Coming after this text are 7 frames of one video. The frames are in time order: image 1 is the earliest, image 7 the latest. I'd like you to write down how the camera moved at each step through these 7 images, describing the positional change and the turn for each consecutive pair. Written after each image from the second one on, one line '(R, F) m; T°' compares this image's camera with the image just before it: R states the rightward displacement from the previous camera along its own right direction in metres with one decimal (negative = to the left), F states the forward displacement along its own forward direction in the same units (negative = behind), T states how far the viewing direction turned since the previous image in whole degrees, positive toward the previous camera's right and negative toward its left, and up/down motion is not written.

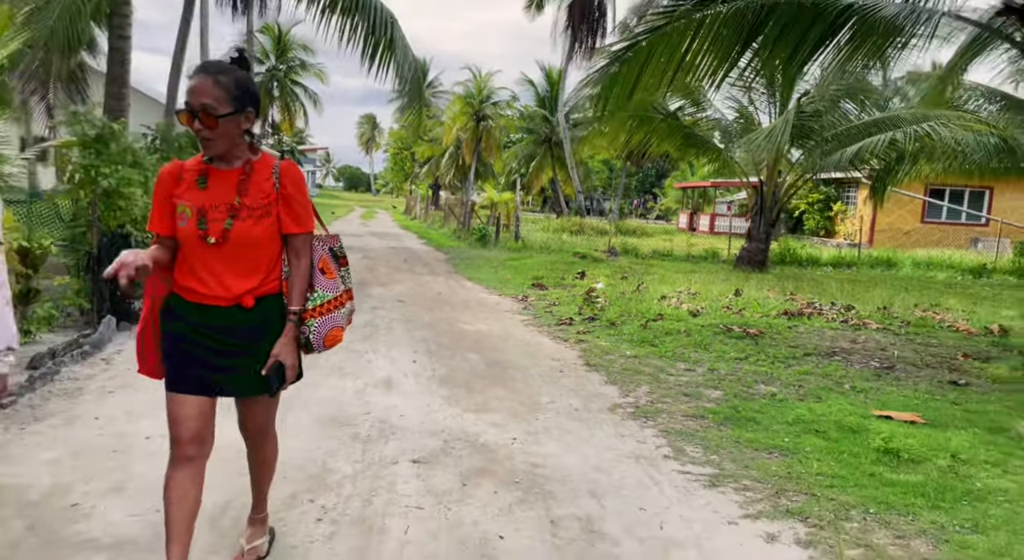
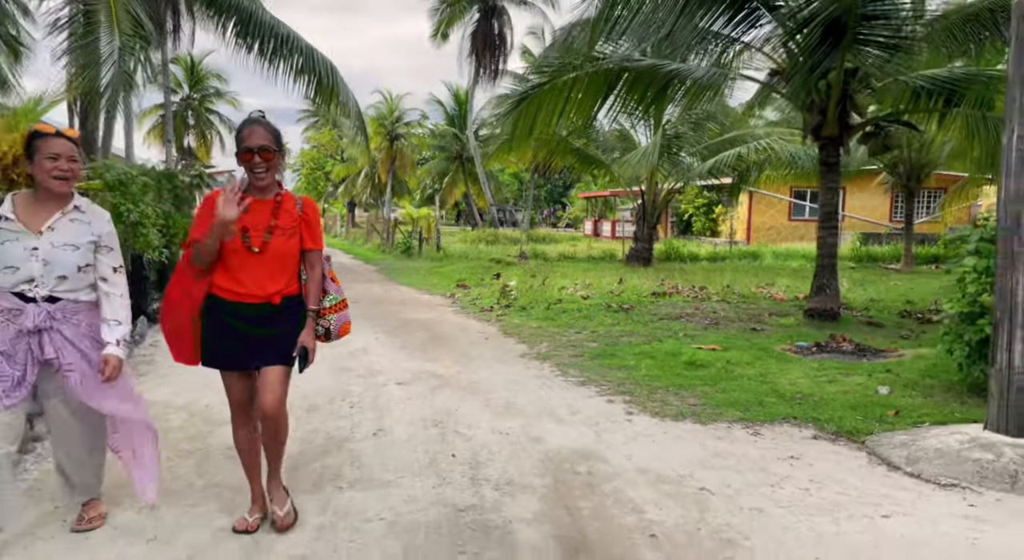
(-0.2, -2.1) m; +7°
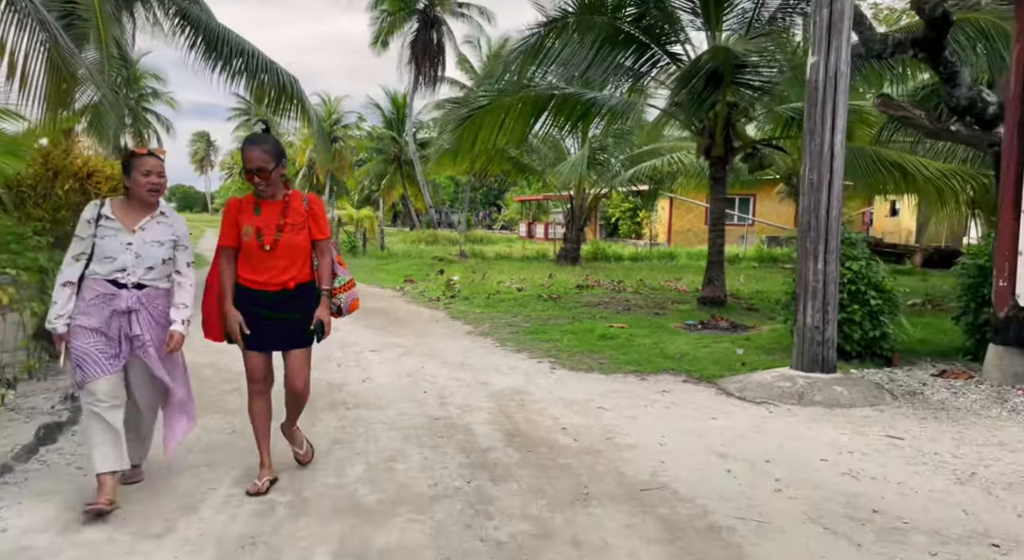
(-0.2, -1.5) m; +5°
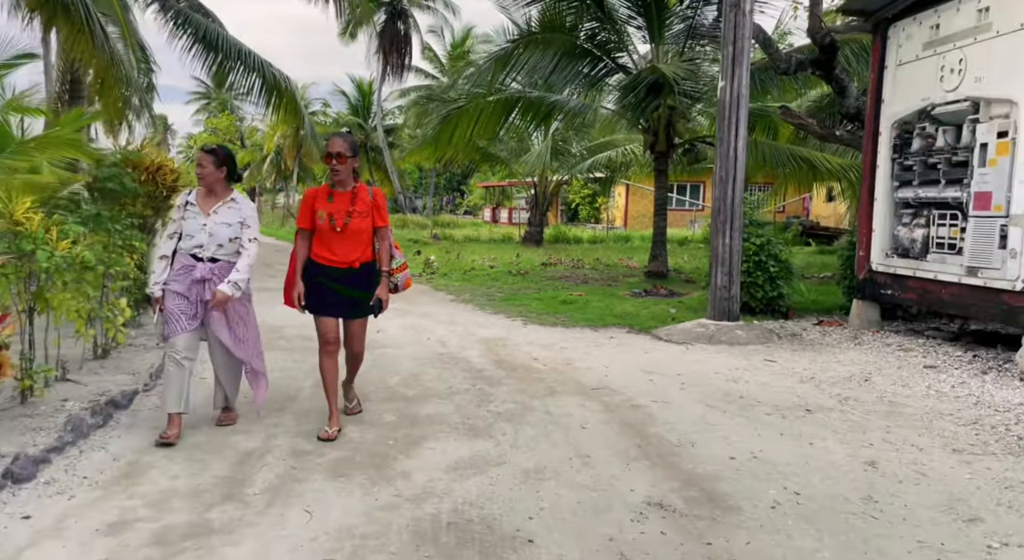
(-0.2, -1.6) m; +3°
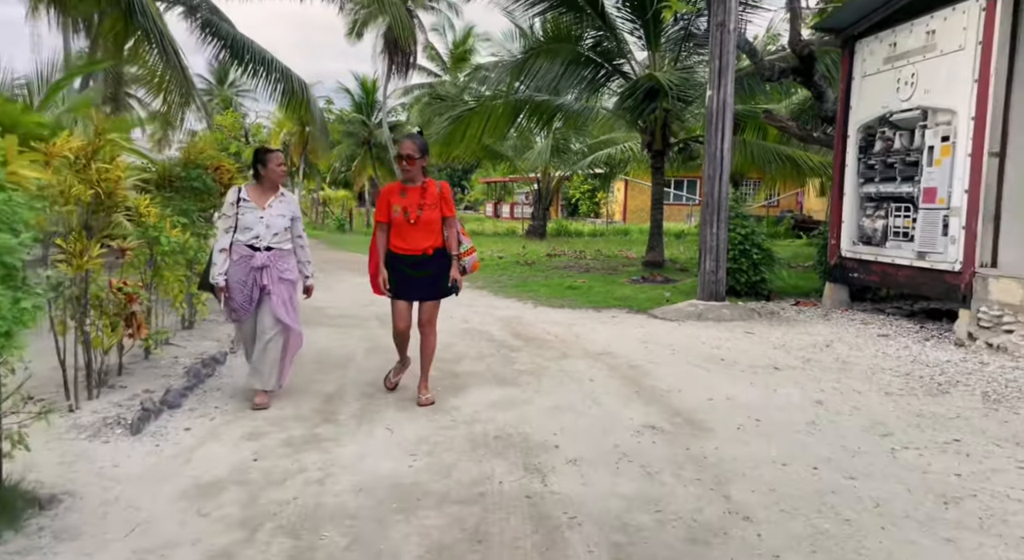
(-0.2, -1.0) m; 0°
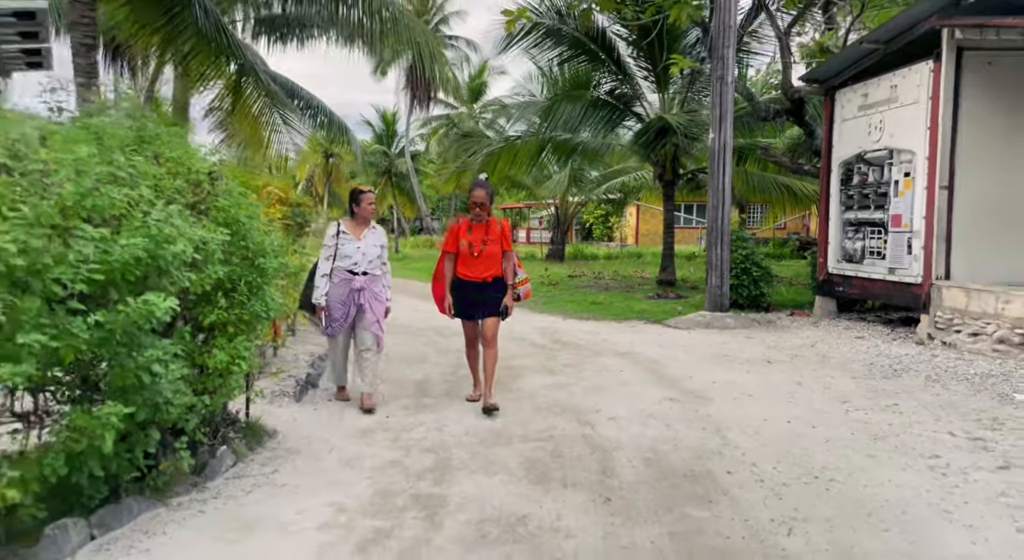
(-0.3, -1.4) m; -1°
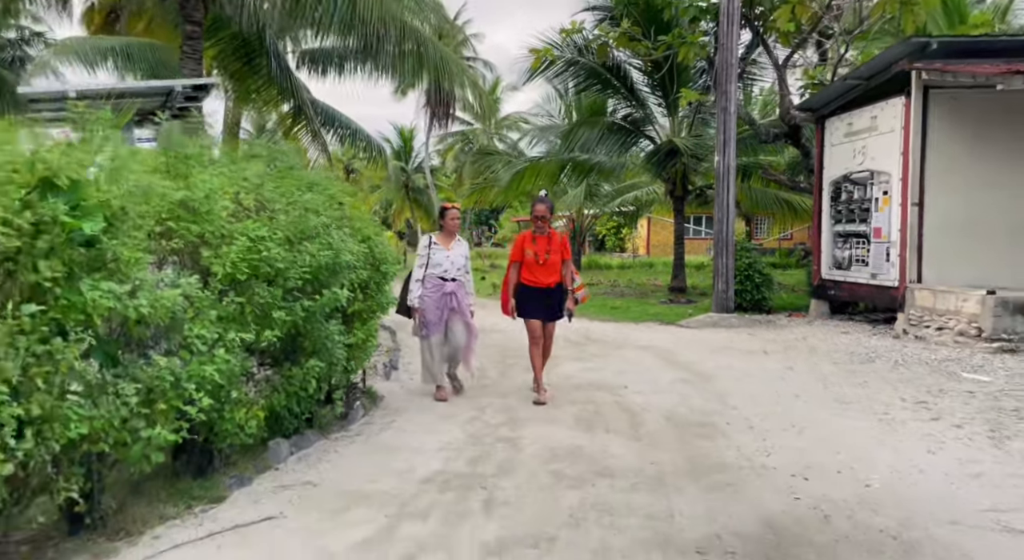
(-0.3, -1.3) m; -1°
